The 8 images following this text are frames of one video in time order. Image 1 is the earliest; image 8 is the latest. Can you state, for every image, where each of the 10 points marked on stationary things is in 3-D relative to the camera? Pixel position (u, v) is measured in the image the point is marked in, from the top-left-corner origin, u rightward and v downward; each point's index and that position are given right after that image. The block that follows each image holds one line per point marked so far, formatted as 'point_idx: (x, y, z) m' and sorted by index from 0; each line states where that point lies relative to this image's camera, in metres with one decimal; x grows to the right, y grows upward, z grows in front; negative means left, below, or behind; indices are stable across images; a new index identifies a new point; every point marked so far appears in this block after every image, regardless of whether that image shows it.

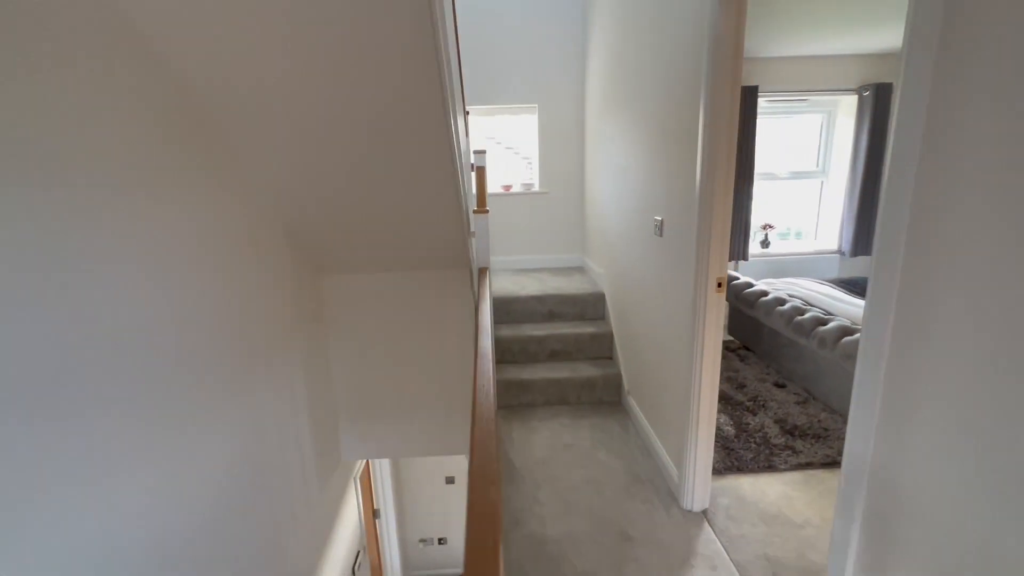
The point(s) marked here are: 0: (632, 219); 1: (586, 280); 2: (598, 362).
0: (+0.7, +0.4, +2.9) m
1: (+0.6, +0.1, +3.7) m
2: (+0.6, -0.5, +3.2) m
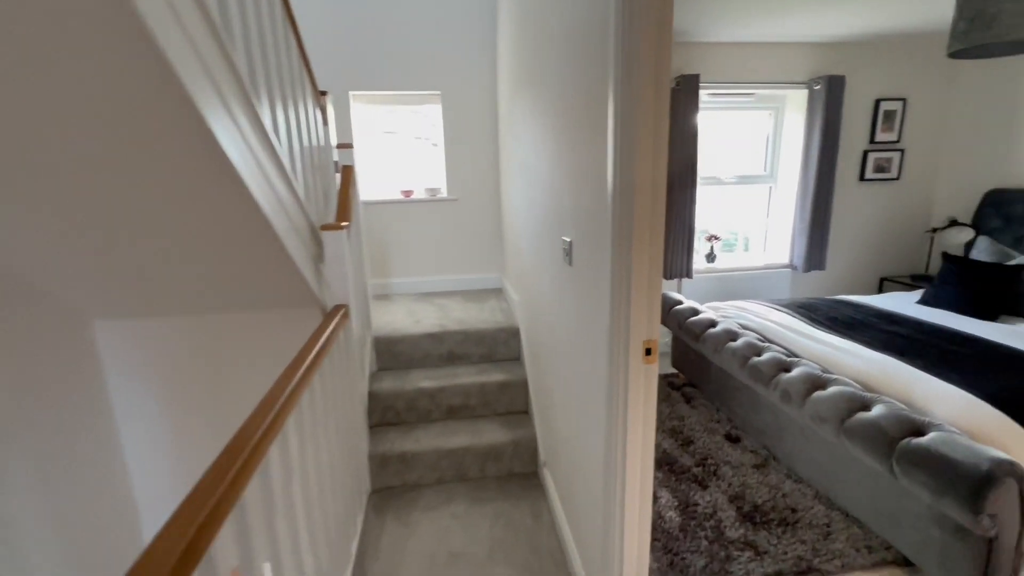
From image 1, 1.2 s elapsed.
0: (+0.1, +0.2, +2.2) m
1: (-0.1, -0.1, +3.0) m
2: (0.0, -0.7, +2.5) m
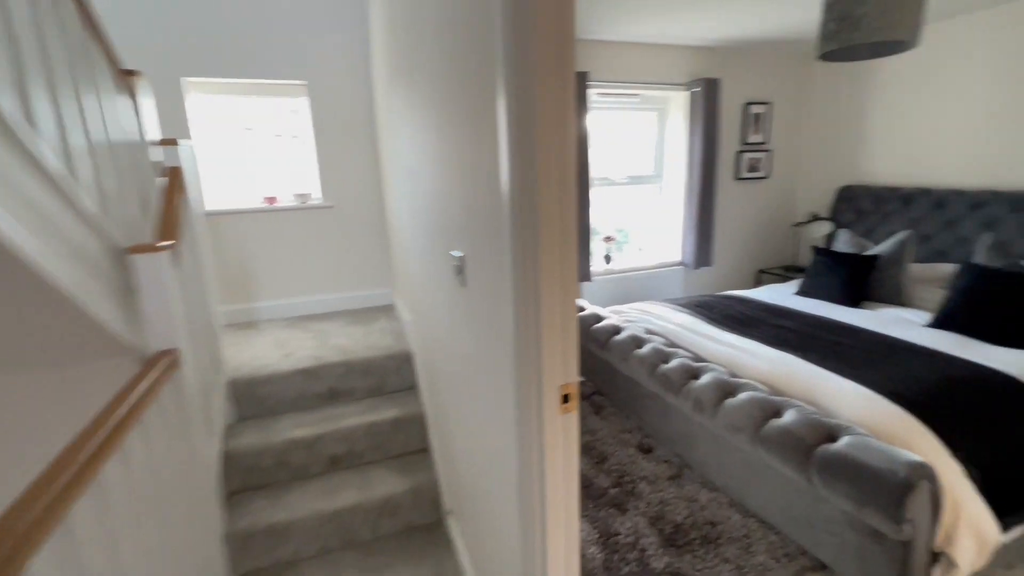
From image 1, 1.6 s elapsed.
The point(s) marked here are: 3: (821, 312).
0: (-0.3, +0.2, +1.9) m
1: (-0.7, -0.2, +2.7) m
2: (-0.5, -0.8, +2.1) m
3: (+1.9, -0.1, +2.8) m
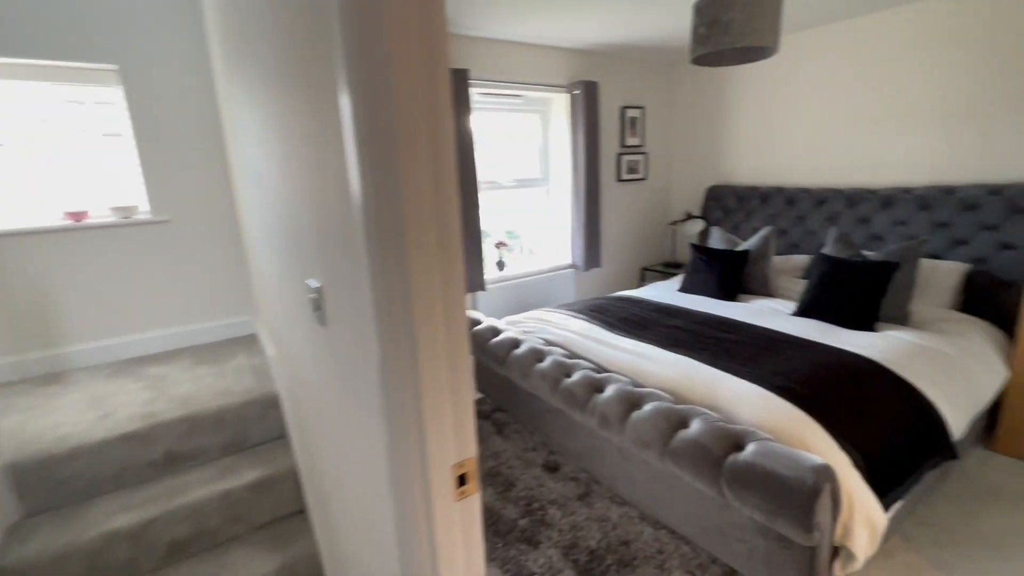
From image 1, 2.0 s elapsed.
0: (-0.7, 0.0, +1.5) m
1: (-1.2, -0.4, +2.2) m
2: (-0.9, -0.9, +1.7) m
3: (+1.2, -0.1, +3.0) m
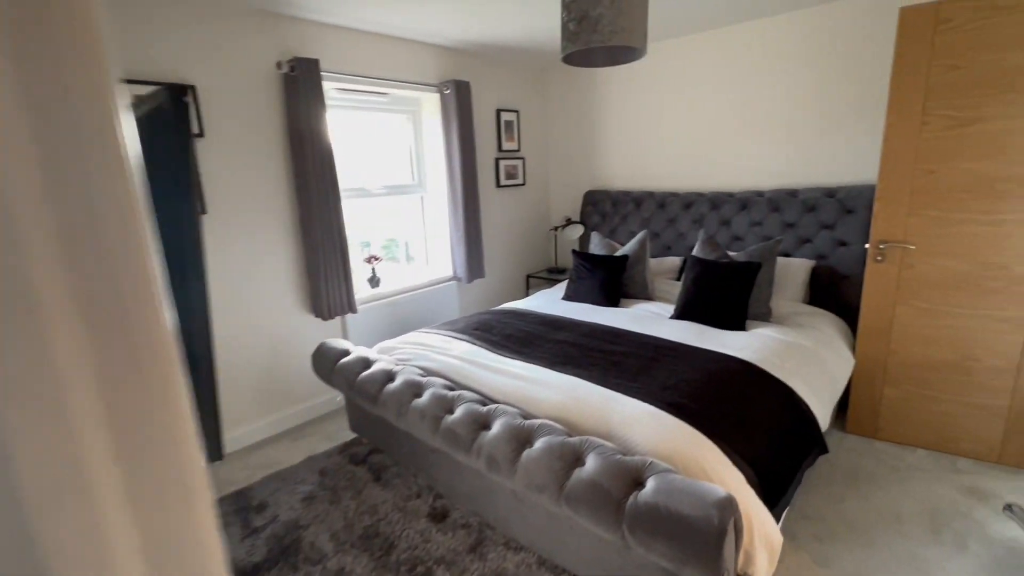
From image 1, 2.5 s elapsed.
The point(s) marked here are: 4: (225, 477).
0: (-1.1, -0.1, +1.0) m
1: (-1.7, -0.5, +1.6) m
2: (-1.2, -1.0, +1.2) m
3: (+0.5, -0.2, +2.9) m
4: (-1.5, -1.0, +2.5) m
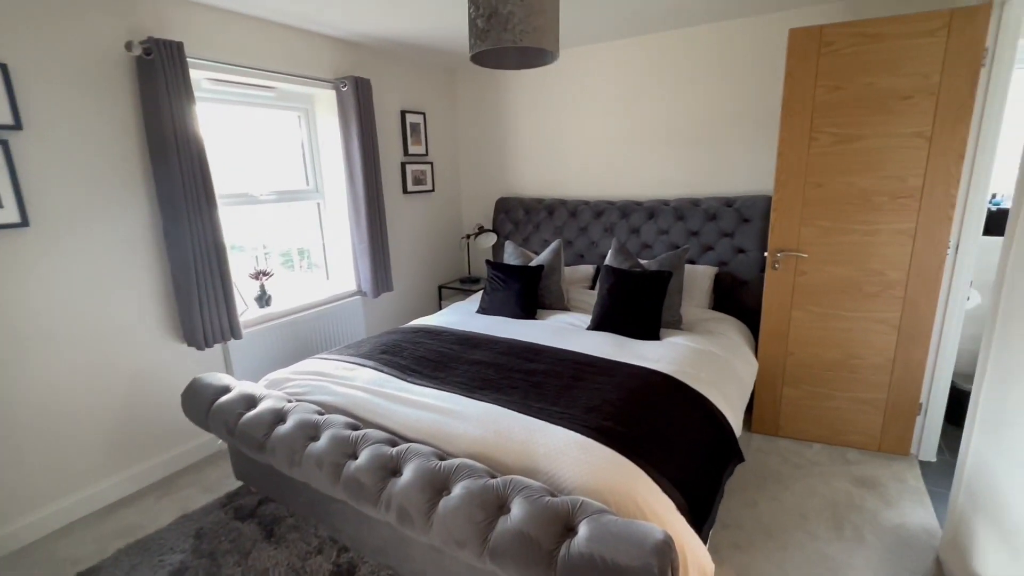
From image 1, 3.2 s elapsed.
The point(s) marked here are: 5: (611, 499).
0: (-1.2, -0.2, +0.7) m
1: (-1.9, -0.7, +1.1) m
2: (-1.4, -1.1, +0.8) m
3: (0.0, -0.3, +2.7) m
4: (-1.9, -1.1, +2.0) m
5: (+0.3, -0.6, +1.4) m
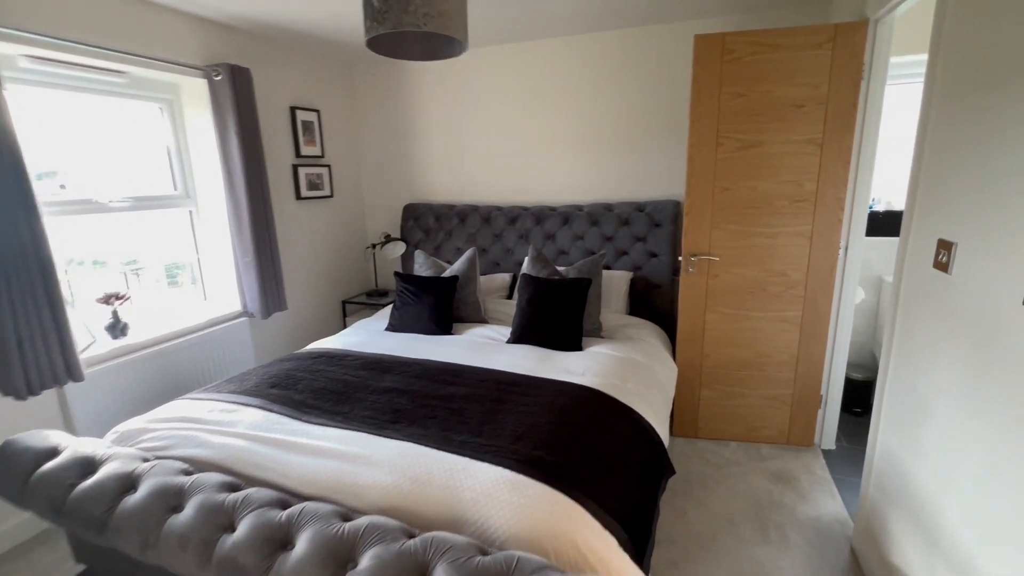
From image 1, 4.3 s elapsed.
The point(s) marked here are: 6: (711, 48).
0: (-1.3, -0.3, +0.2) m
1: (-2.0, -0.8, +0.5) m
2: (-1.4, -1.2, +0.3) m
3: (-0.5, -0.3, +2.5) m
4: (-2.1, -1.3, +1.4) m
5: (+0.1, -0.7, +1.2) m
6: (+1.0, +1.2, +2.3) m
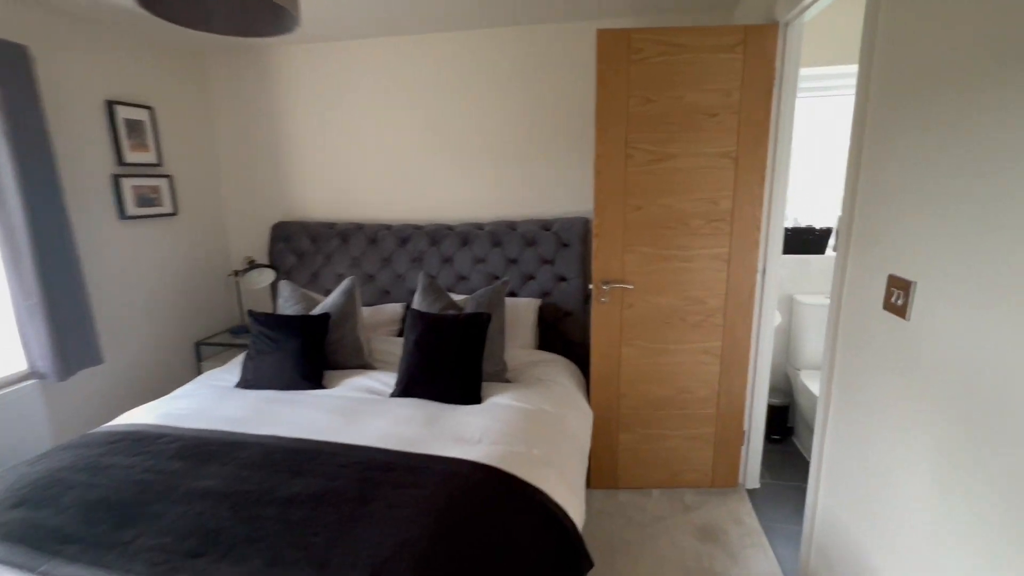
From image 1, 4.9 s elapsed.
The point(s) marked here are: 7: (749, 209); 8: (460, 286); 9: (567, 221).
0: (-1.4, -0.4, -0.5) m
1: (-2.1, -1.0, -0.3) m
2: (-1.5, -1.4, -0.4) m
3: (-1.0, -0.5, +1.9) m
4: (-2.4, -1.5, +0.6) m
5: (-0.2, -0.8, +0.7) m
6: (+0.4, +1.0, +2.0) m
7: (+1.1, +0.3, +2.1) m
8: (-0.3, 0.0, +2.9) m
9: (+0.3, +0.4, +2.8) m
